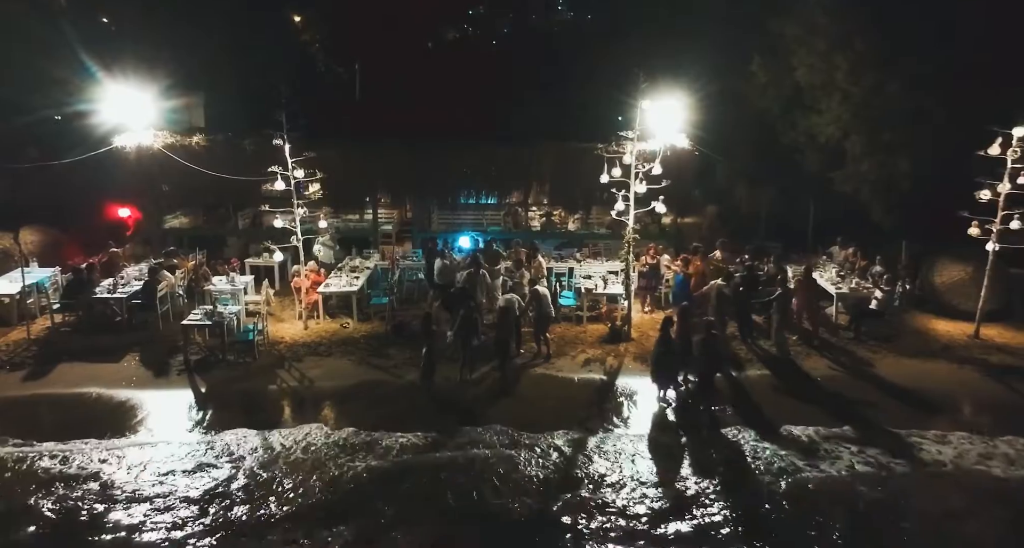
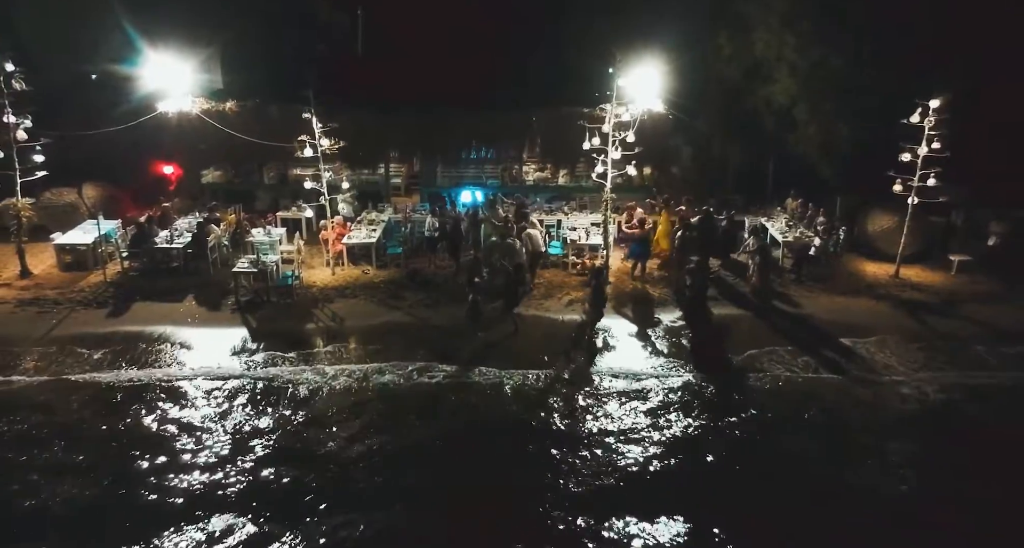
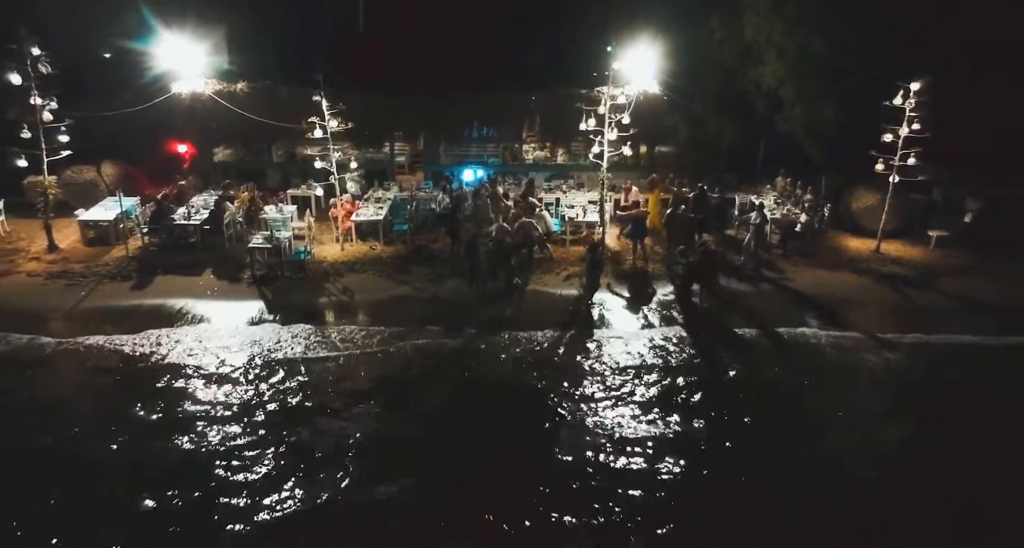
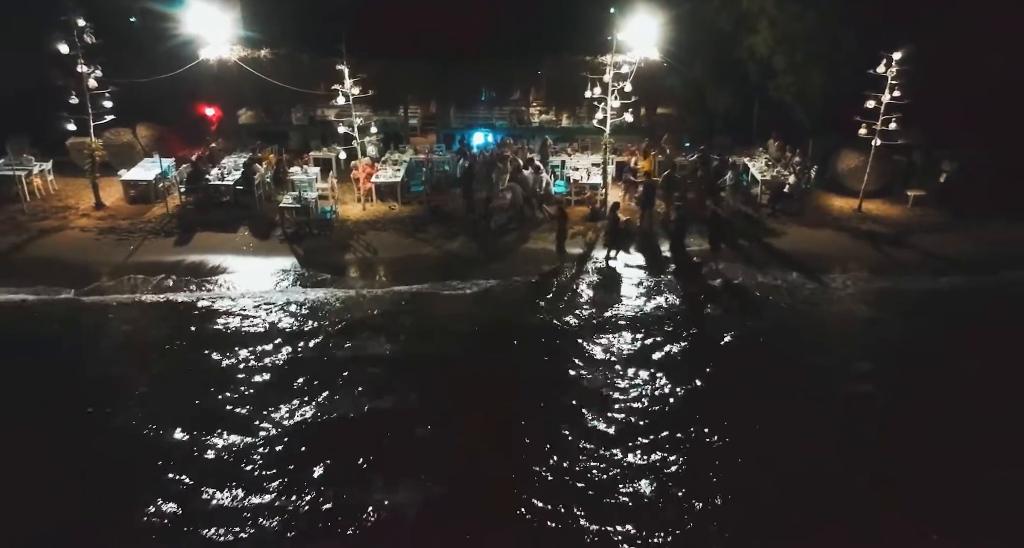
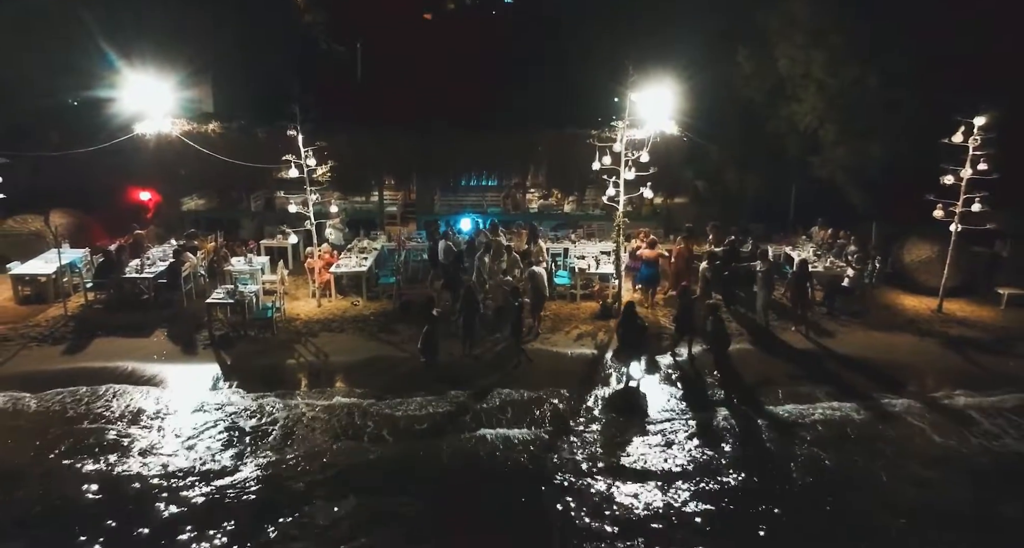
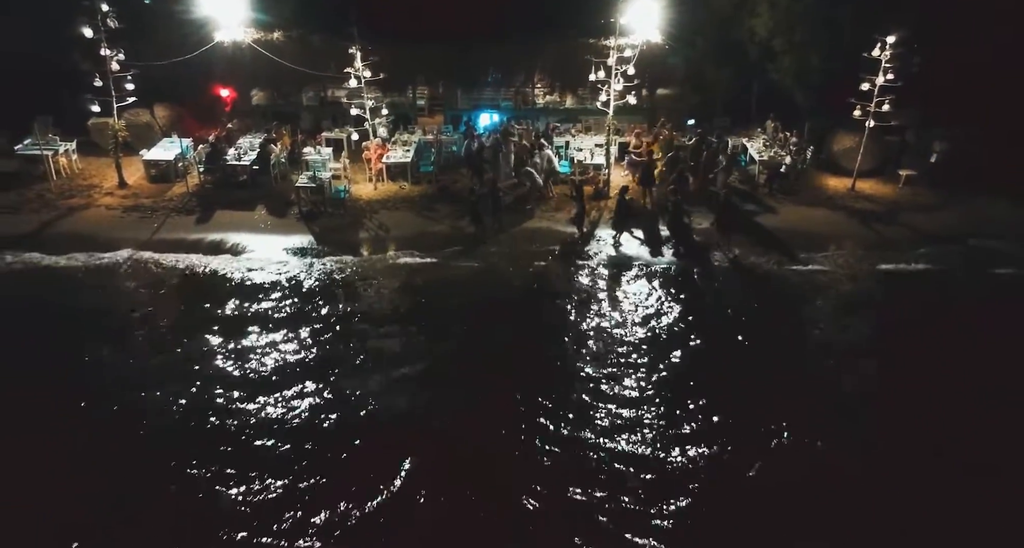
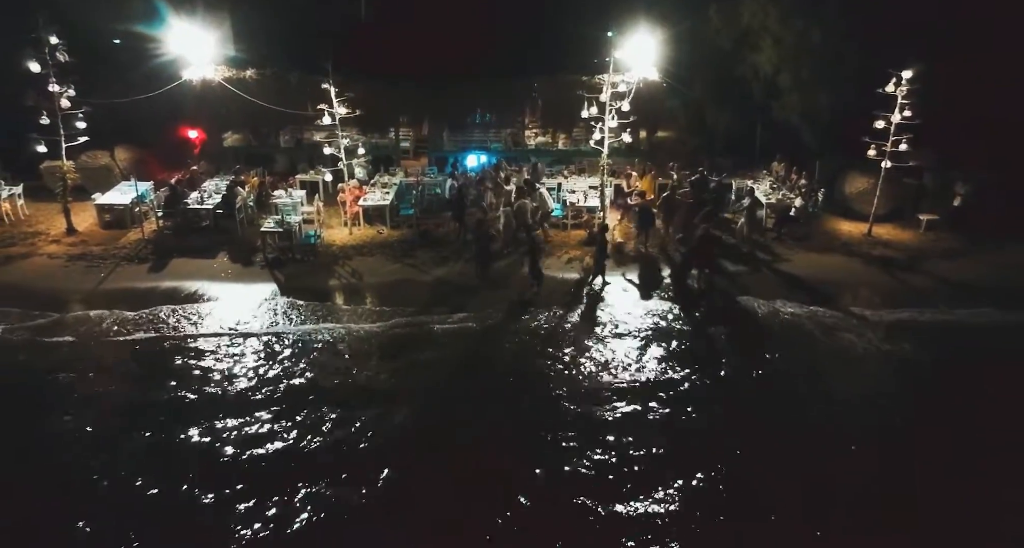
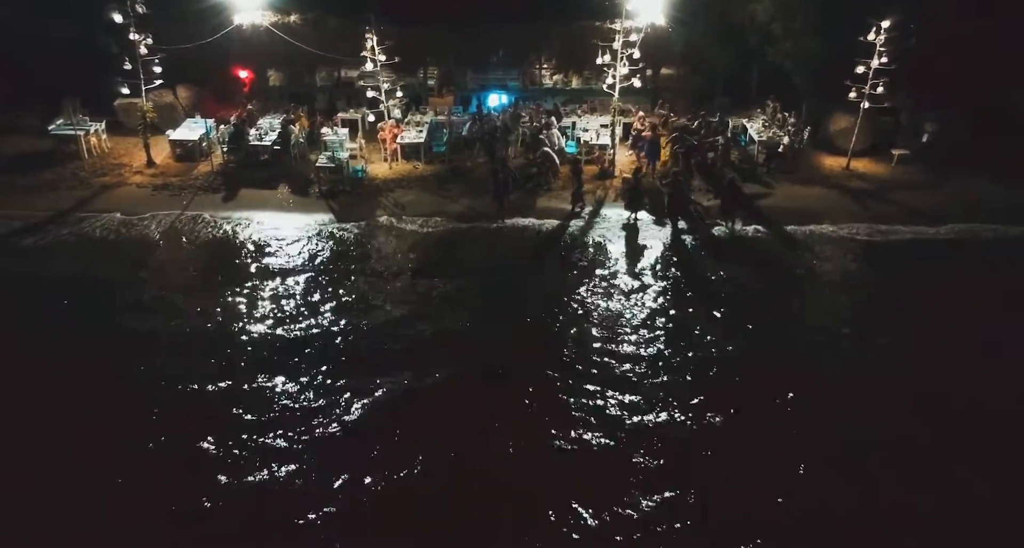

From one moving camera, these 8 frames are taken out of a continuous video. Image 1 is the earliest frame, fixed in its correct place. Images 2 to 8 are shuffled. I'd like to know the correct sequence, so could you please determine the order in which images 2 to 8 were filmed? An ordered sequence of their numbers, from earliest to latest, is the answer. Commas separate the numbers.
5, 2, 3, 7, 4, 6, 8
